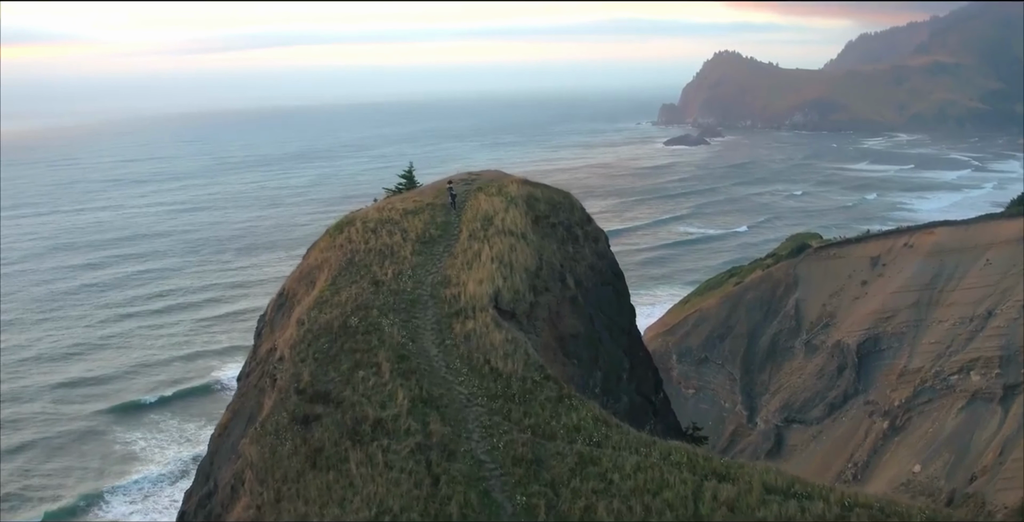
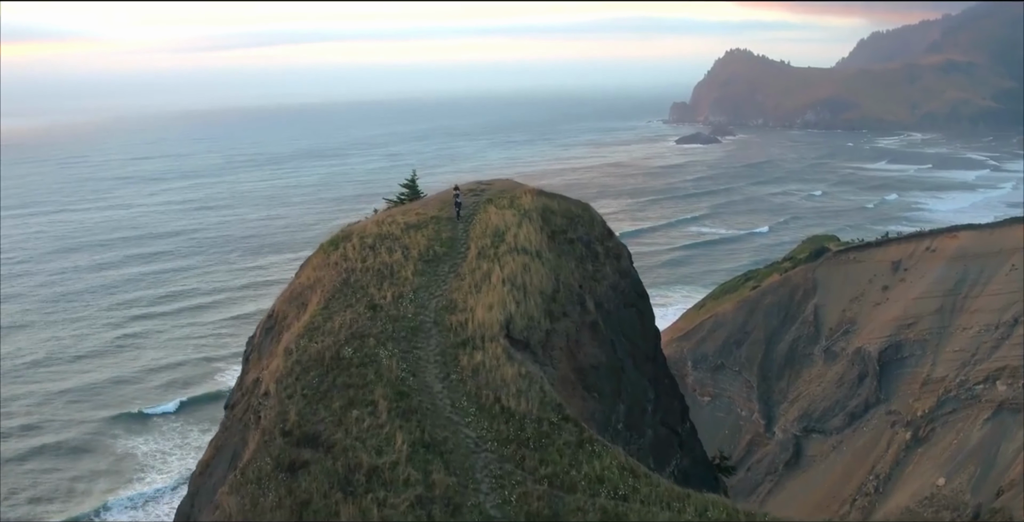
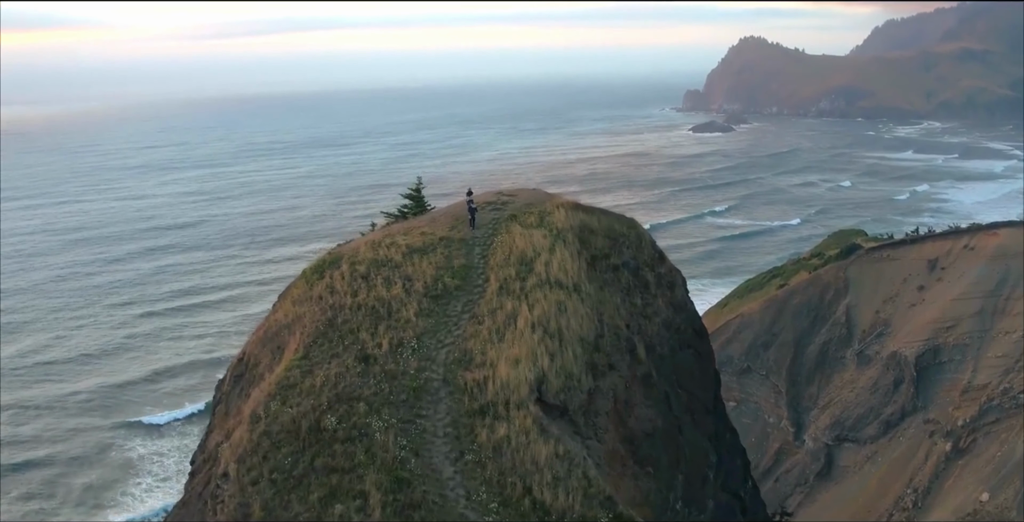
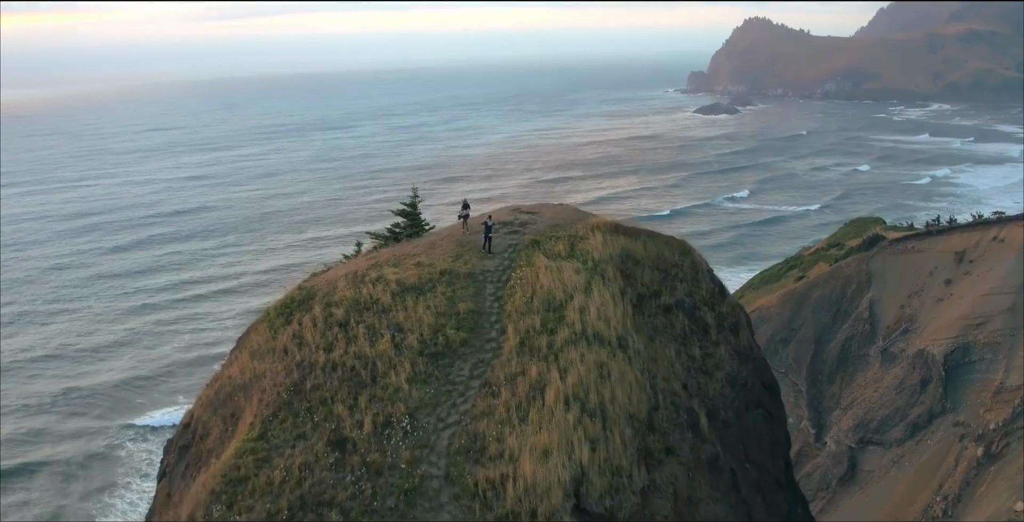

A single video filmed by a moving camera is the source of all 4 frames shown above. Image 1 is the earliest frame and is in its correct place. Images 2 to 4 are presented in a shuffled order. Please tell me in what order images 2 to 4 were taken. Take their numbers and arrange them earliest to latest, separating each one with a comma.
2, 3, 4
